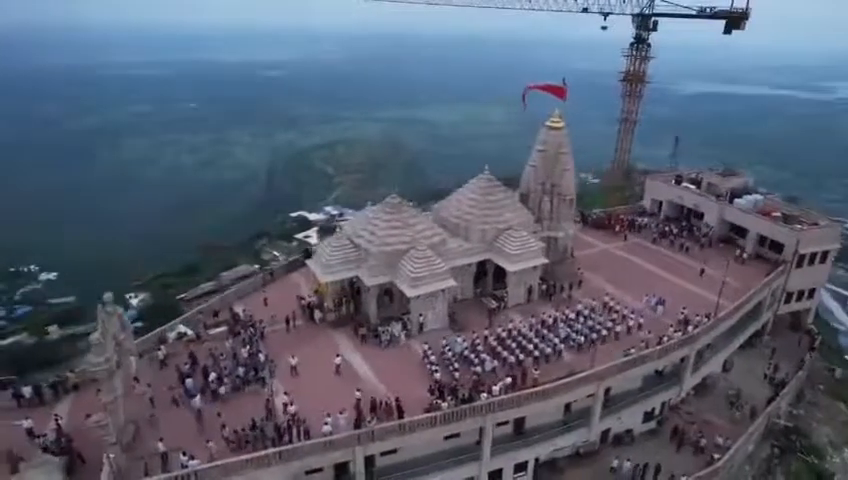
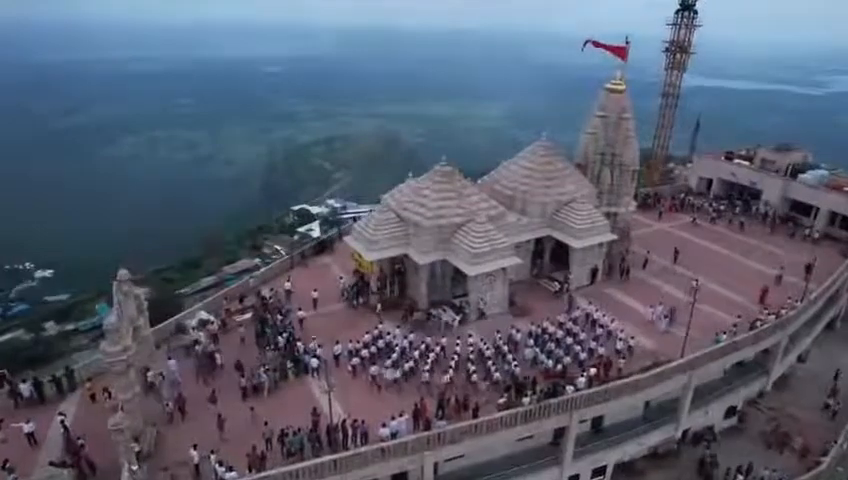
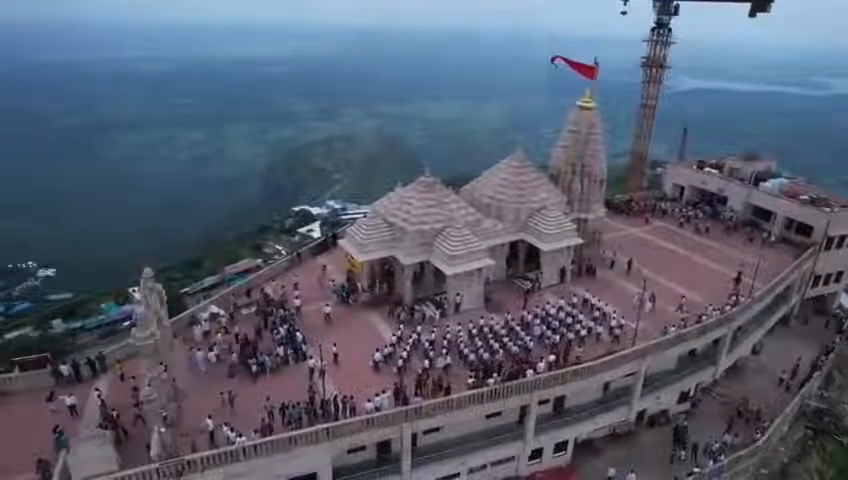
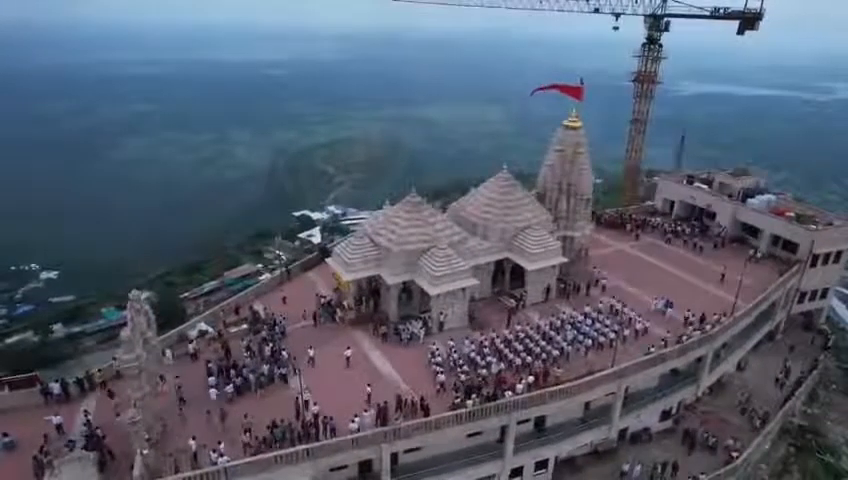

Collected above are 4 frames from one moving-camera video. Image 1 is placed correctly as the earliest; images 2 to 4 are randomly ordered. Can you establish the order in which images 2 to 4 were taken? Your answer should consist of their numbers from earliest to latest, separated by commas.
4, 3, 2
